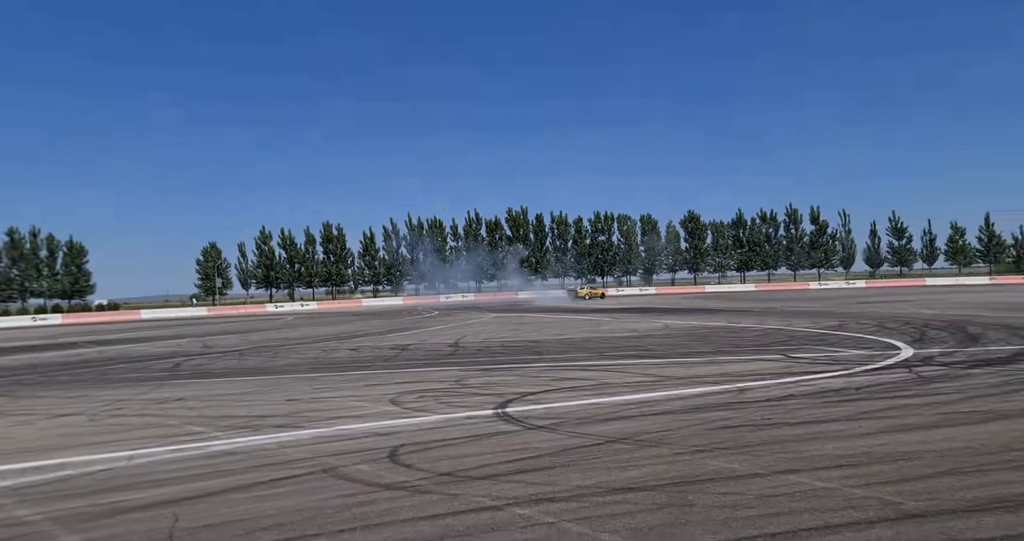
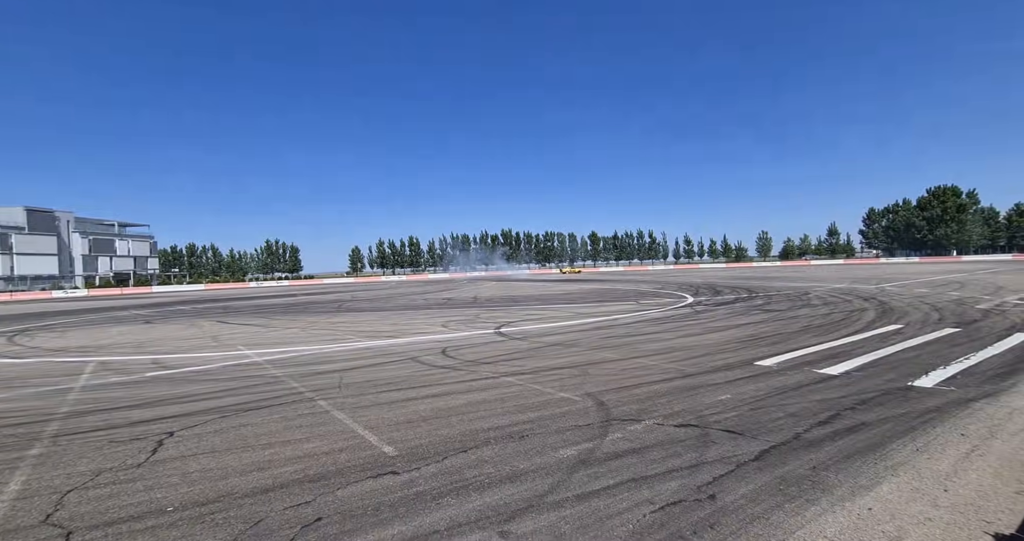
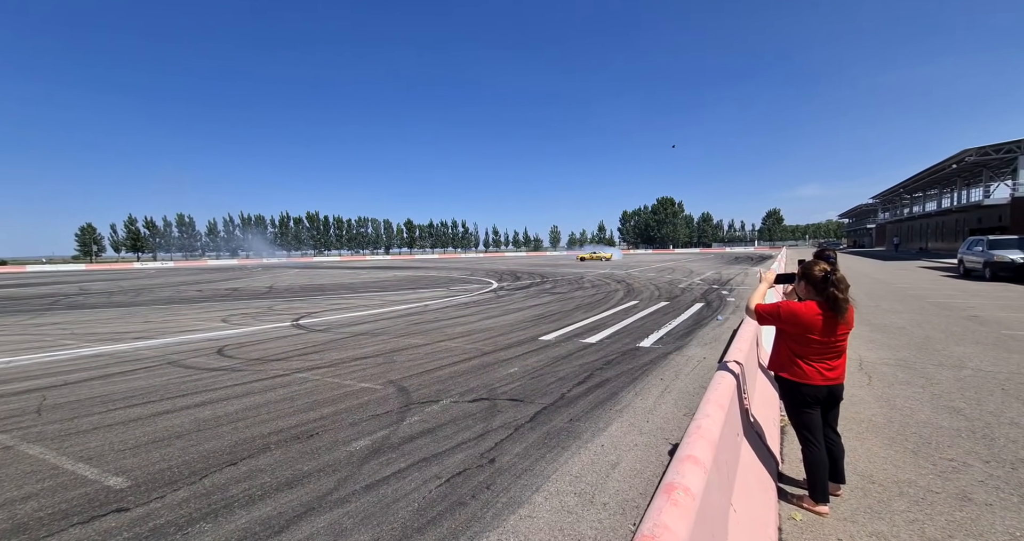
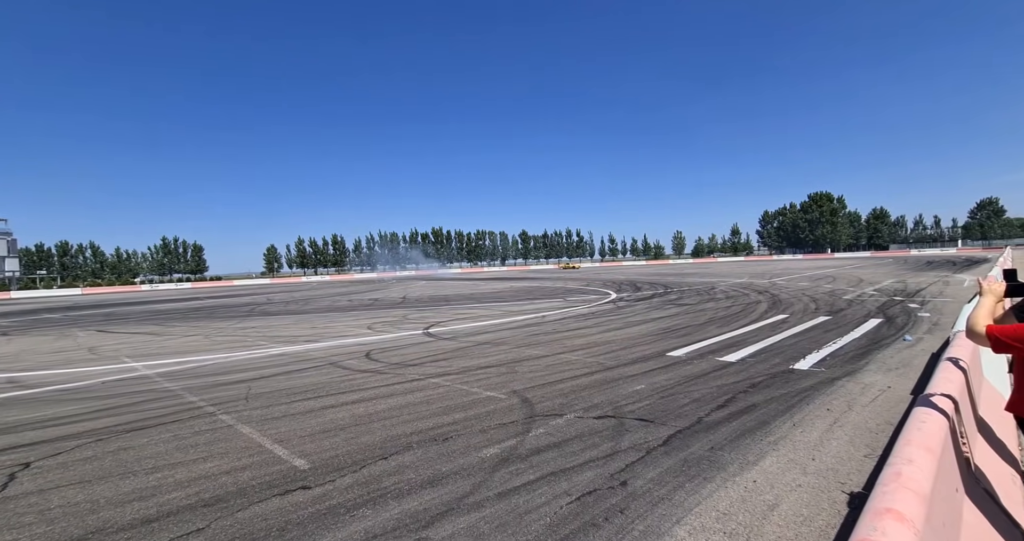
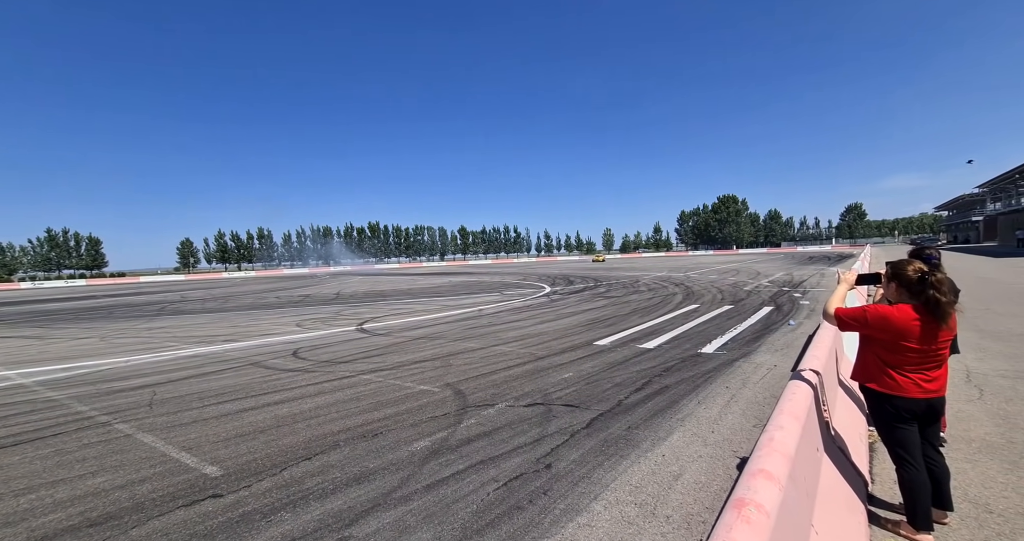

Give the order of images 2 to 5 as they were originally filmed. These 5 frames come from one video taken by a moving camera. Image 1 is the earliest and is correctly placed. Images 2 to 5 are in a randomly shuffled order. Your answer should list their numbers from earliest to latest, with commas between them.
2, 4, 5, 3
